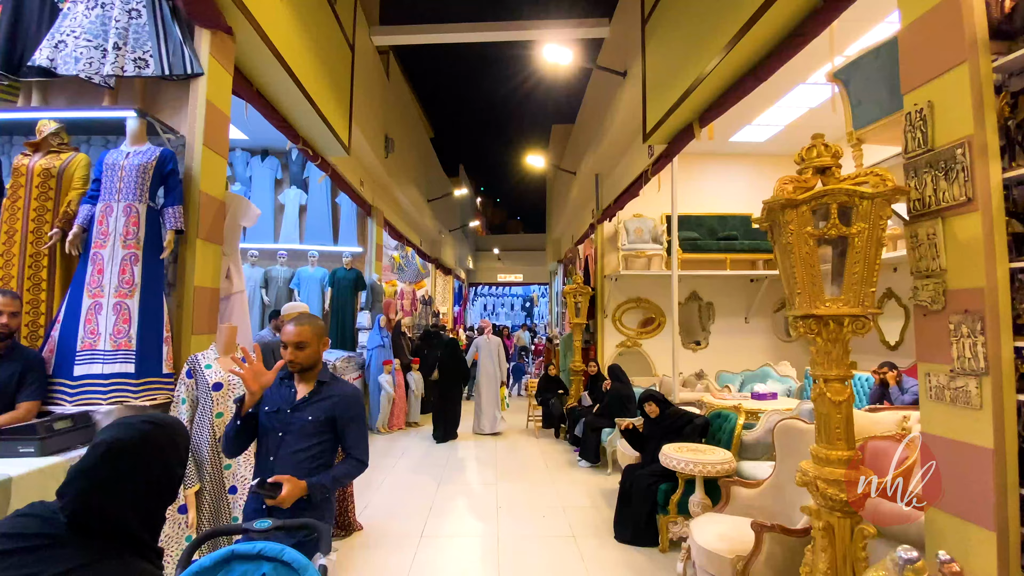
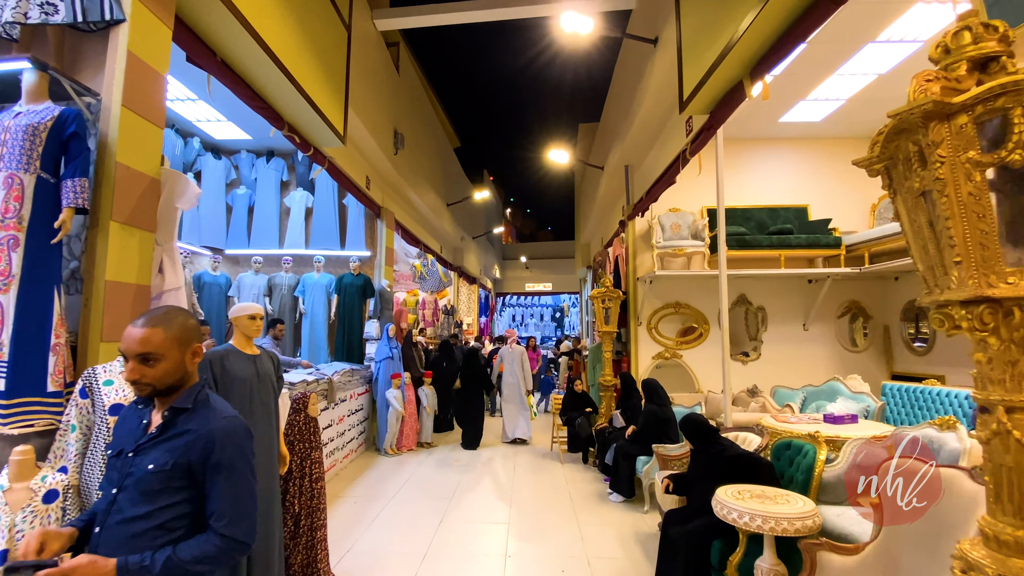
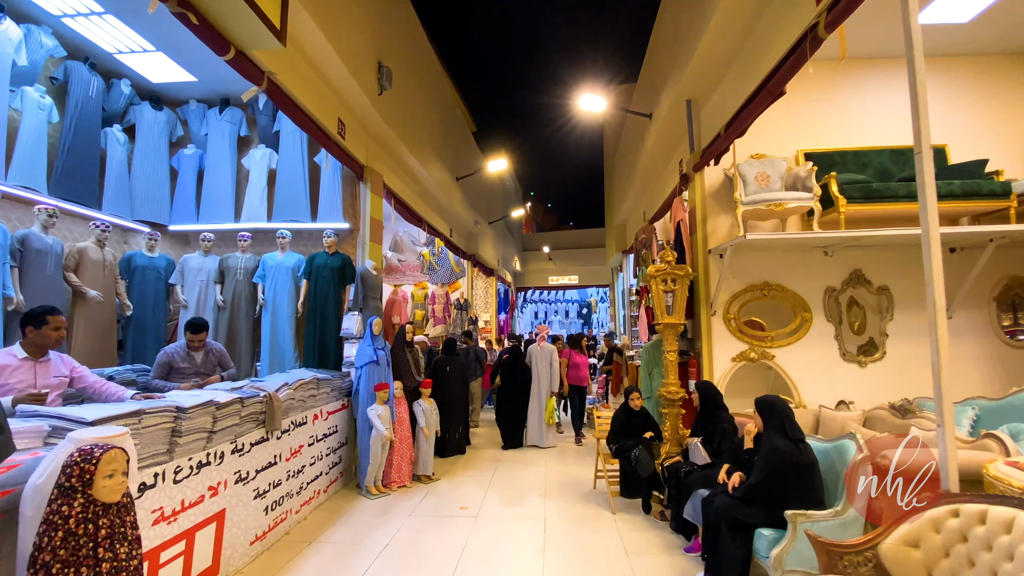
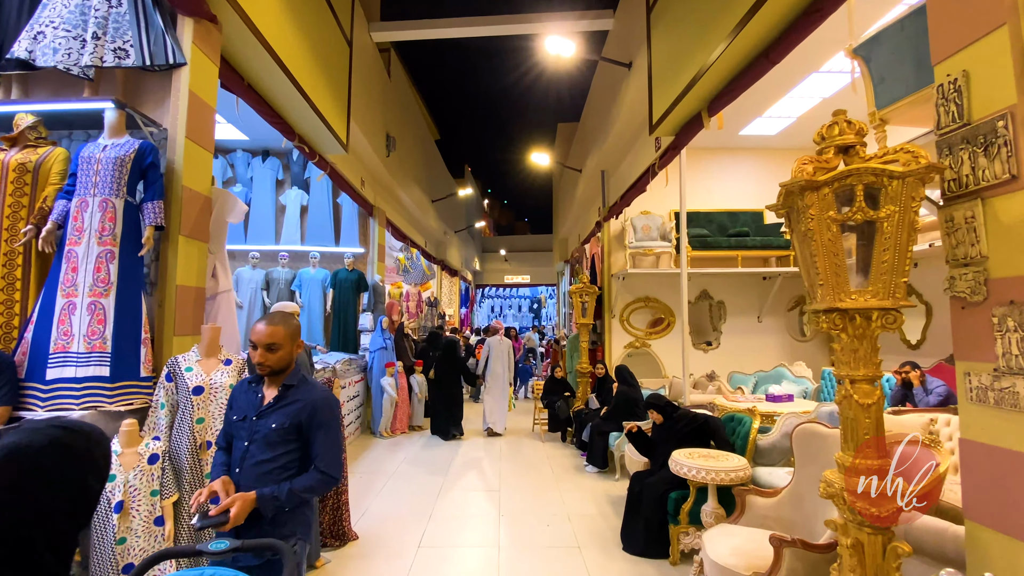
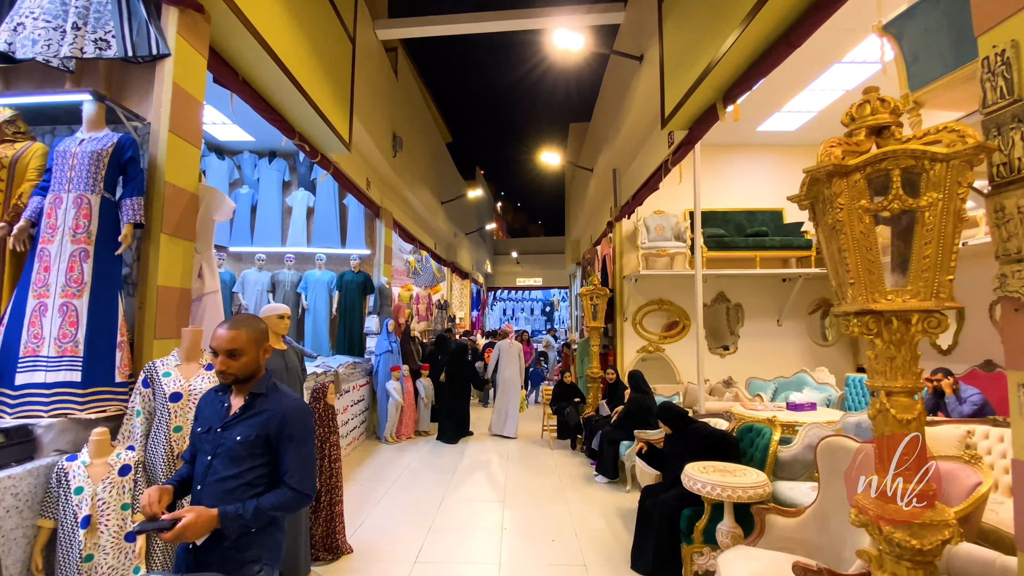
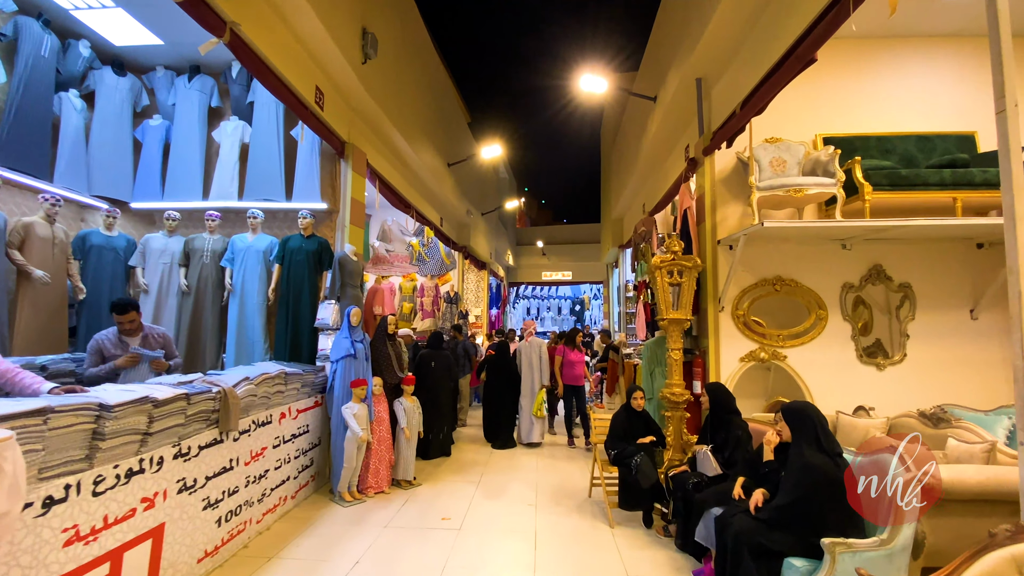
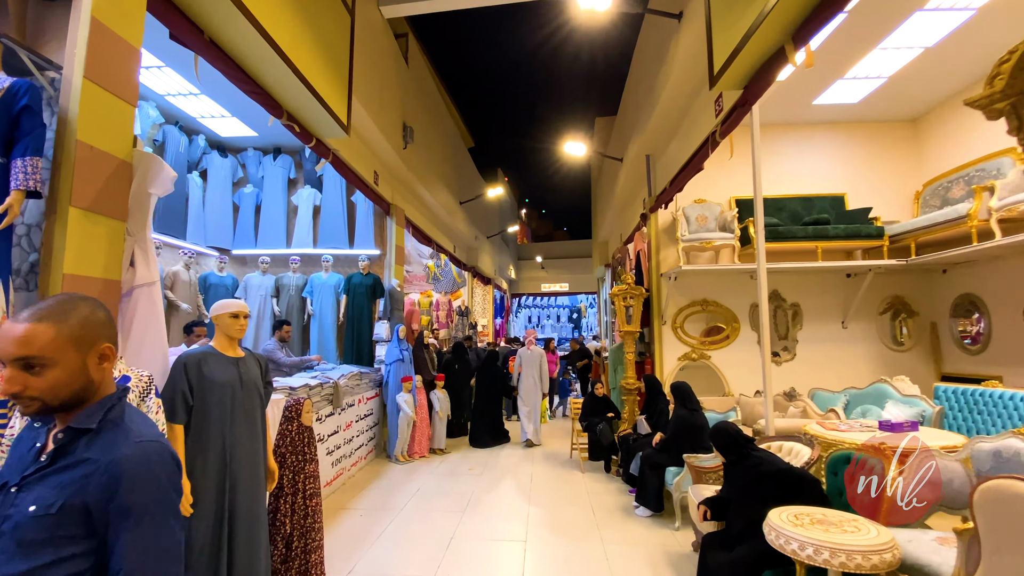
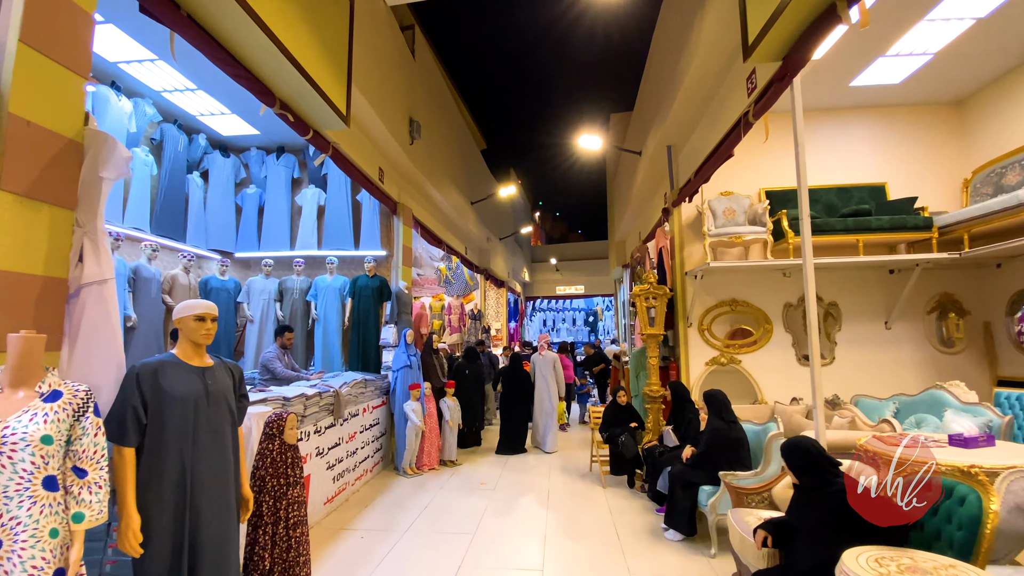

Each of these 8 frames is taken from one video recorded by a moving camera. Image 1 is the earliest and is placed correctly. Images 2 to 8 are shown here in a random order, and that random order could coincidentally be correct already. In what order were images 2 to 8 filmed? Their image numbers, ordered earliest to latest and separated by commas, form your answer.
4, 5, 2, 7, 8, 3, 6
